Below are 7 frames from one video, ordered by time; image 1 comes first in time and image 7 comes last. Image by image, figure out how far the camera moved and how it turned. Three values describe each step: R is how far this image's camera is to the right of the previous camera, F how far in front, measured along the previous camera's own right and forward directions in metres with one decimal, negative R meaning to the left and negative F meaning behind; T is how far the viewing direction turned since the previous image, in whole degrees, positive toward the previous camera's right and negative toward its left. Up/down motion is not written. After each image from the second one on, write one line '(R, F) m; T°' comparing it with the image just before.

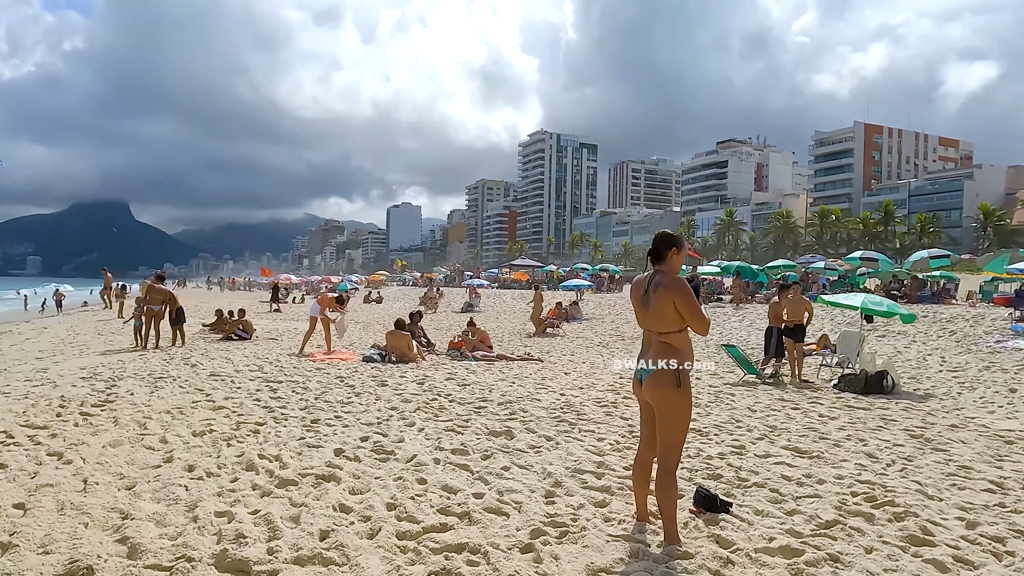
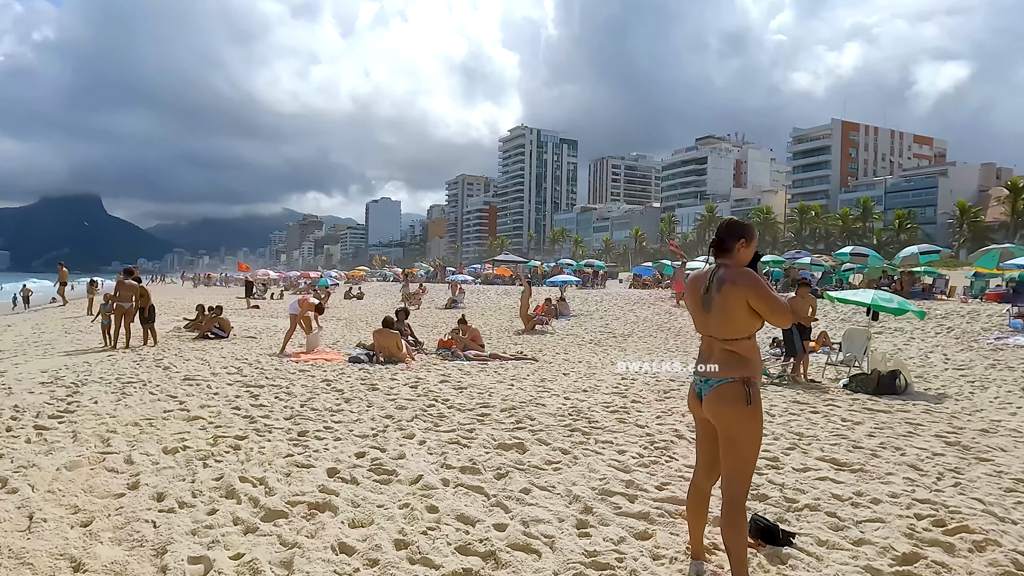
(-0.2, +0.5) m; +2°
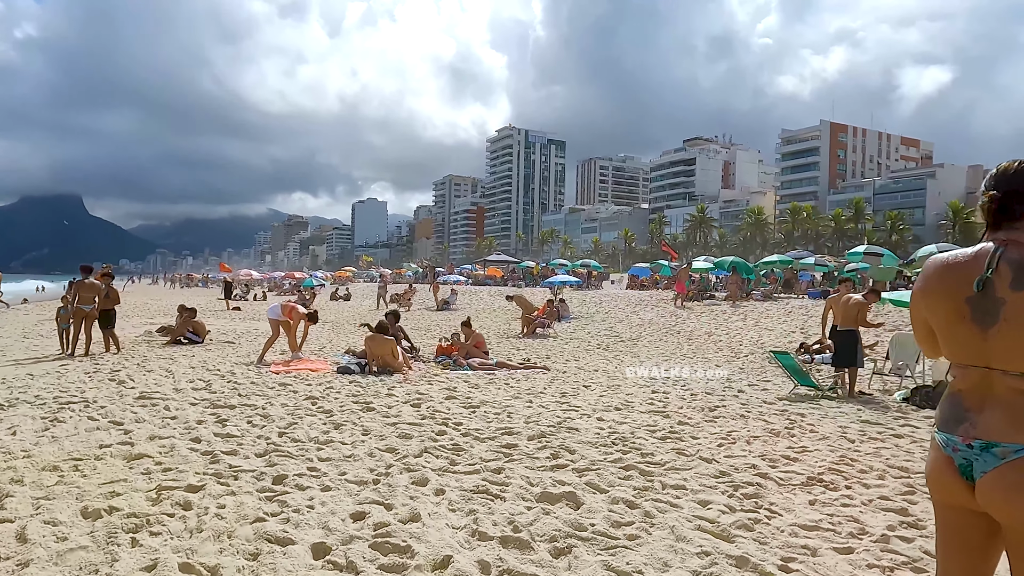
(-0.3, +1.1) m; +1°
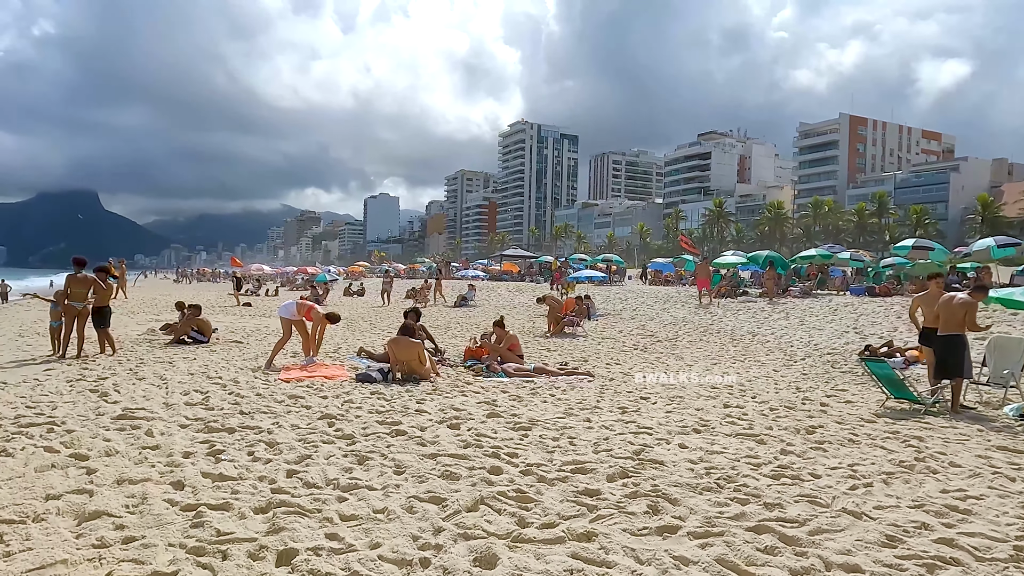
(-0.3, +1.0) m; -1°
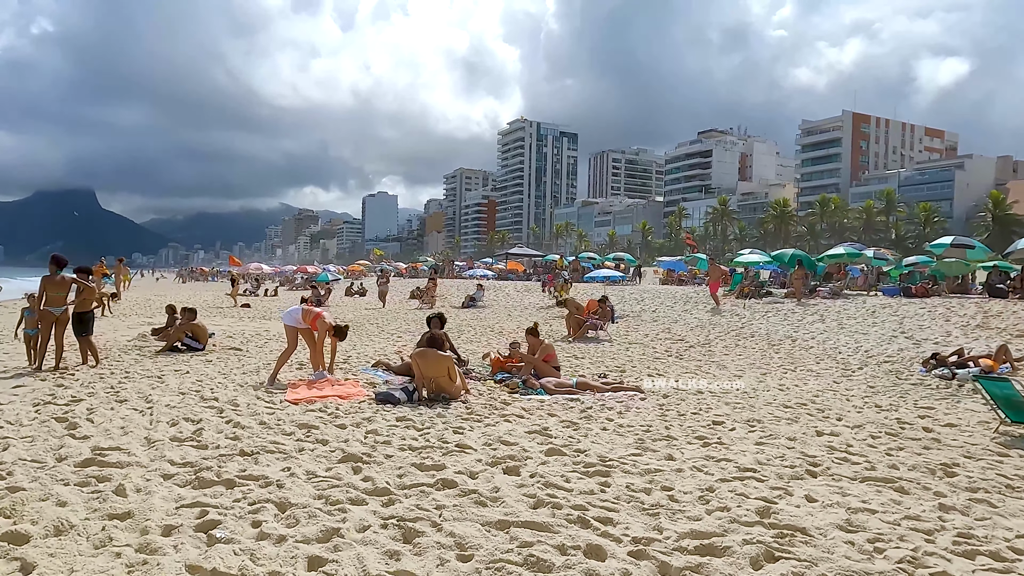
(-0.4, +1.0) m; 0°
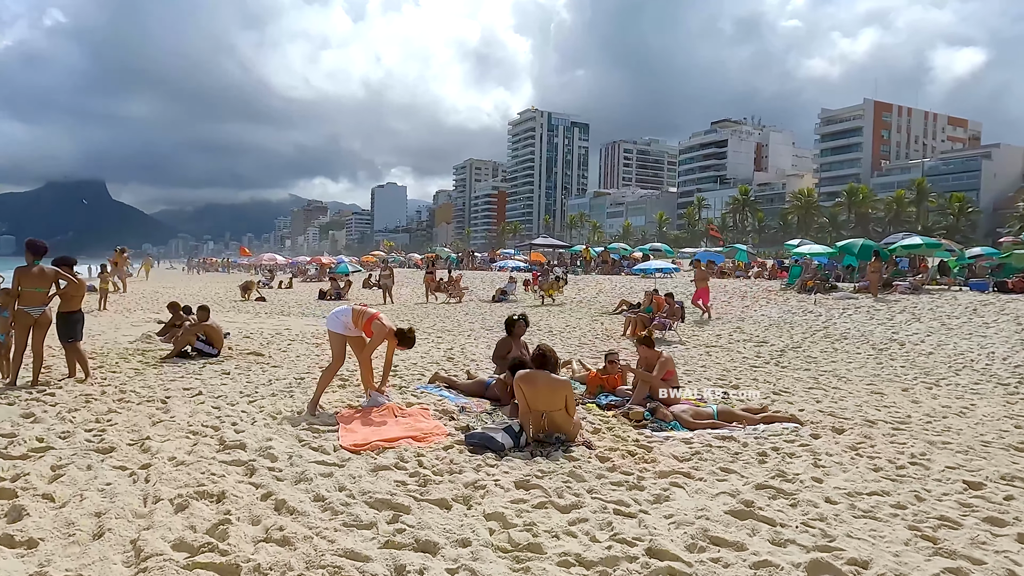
(-0.9, +1.7) m; -1°
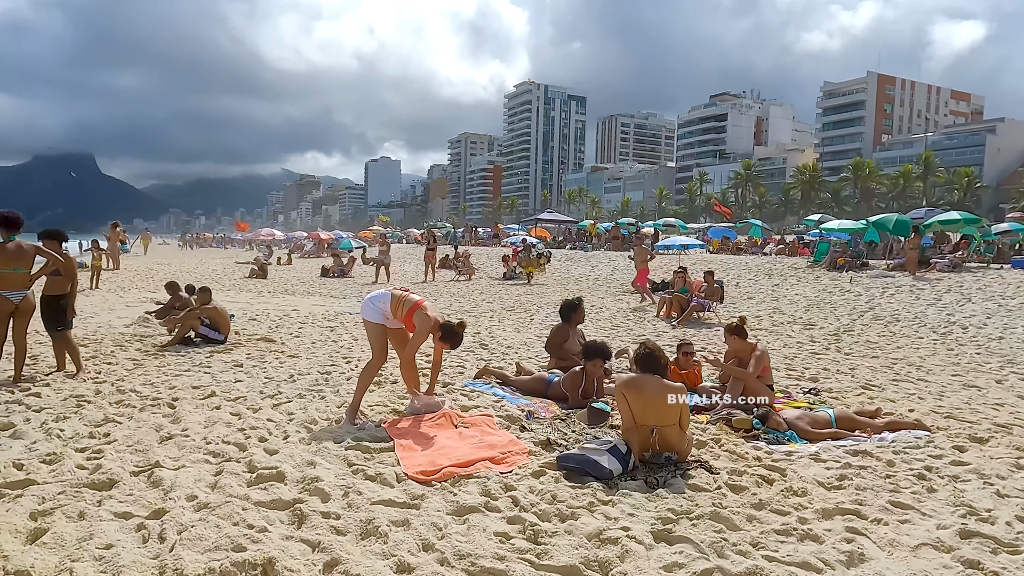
(-0.5, +0.9) m; 0°
